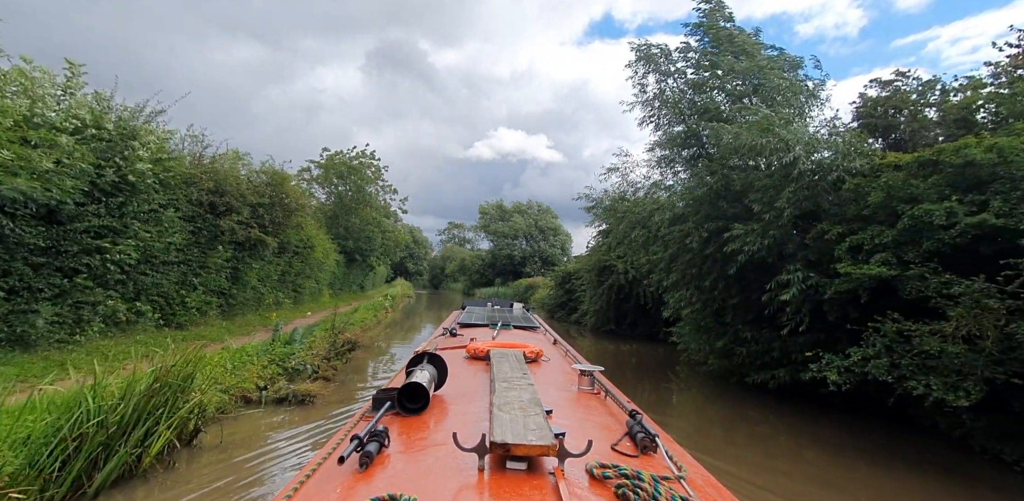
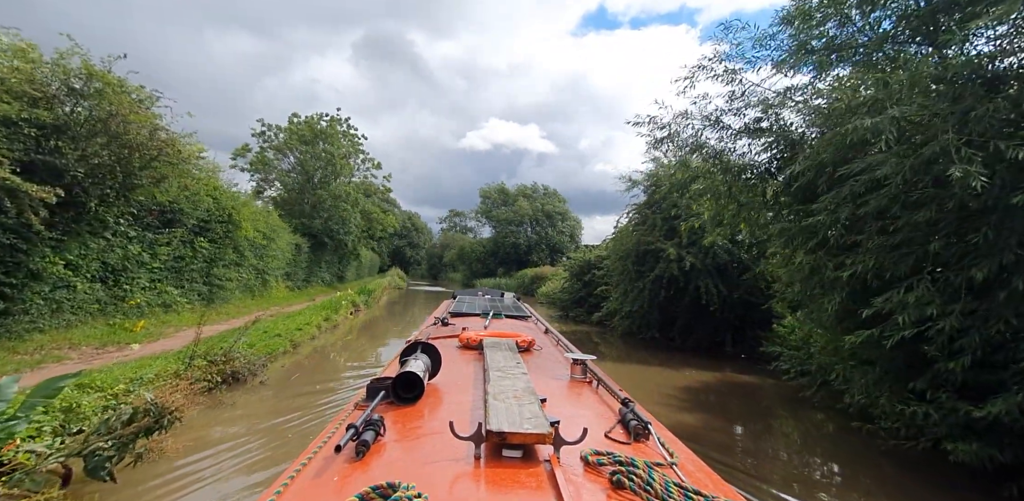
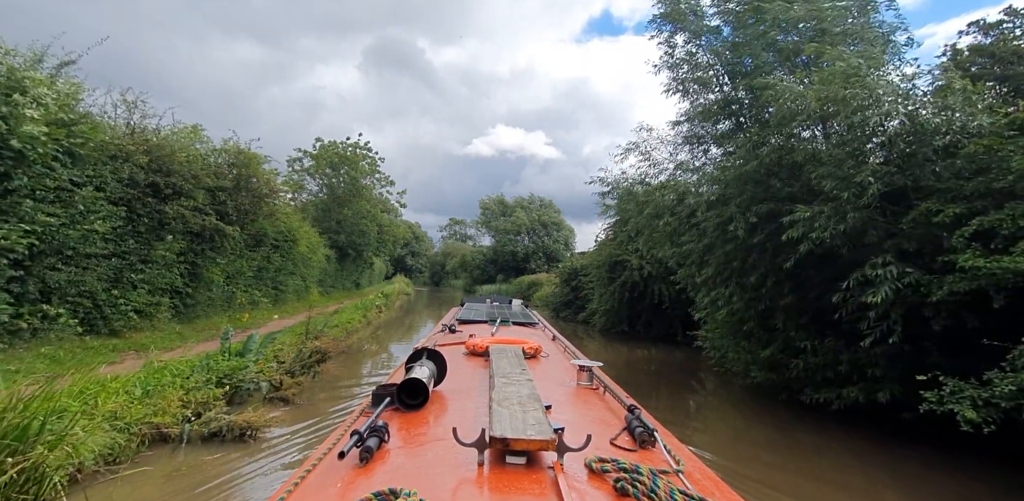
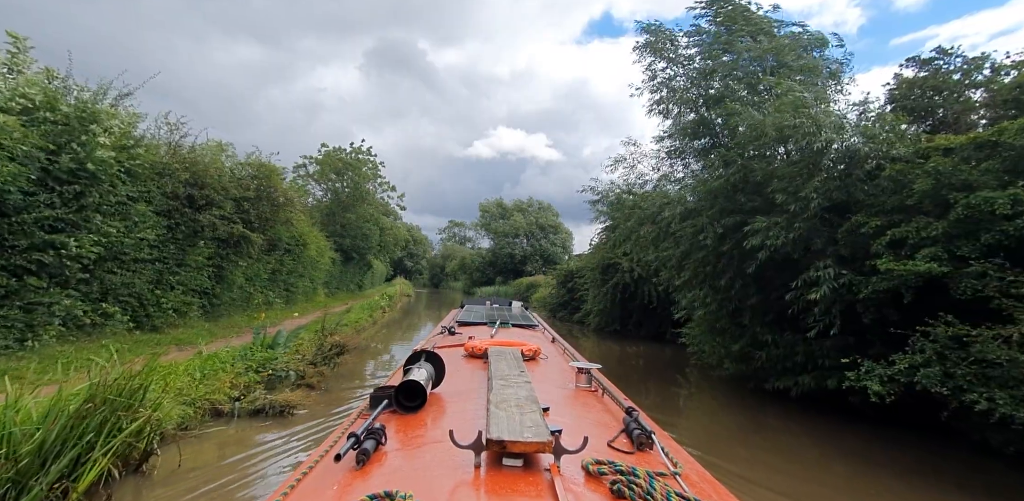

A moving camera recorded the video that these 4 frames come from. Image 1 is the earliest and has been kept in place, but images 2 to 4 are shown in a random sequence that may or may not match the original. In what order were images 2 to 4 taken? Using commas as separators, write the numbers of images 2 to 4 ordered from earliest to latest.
4, 3, 2
